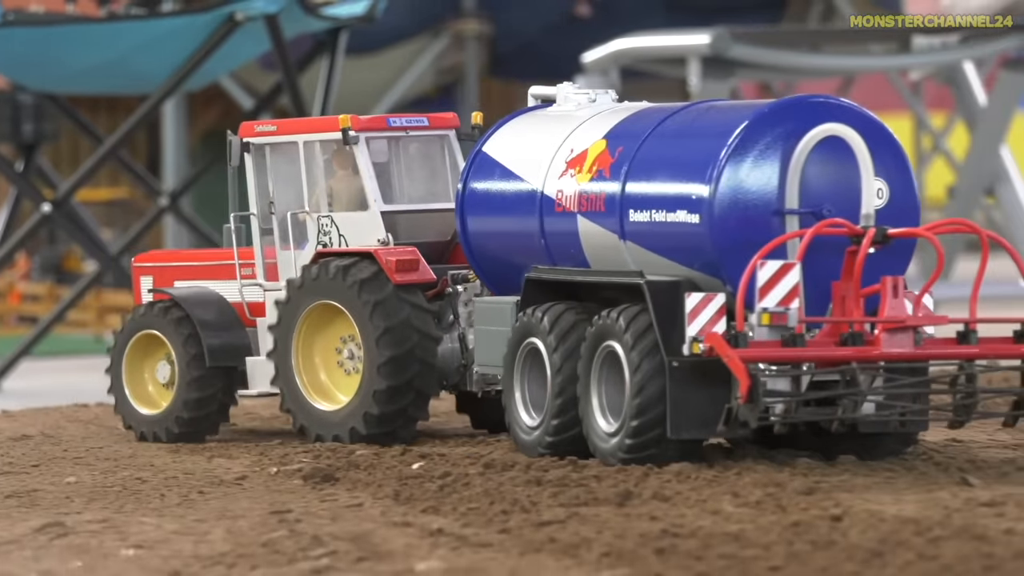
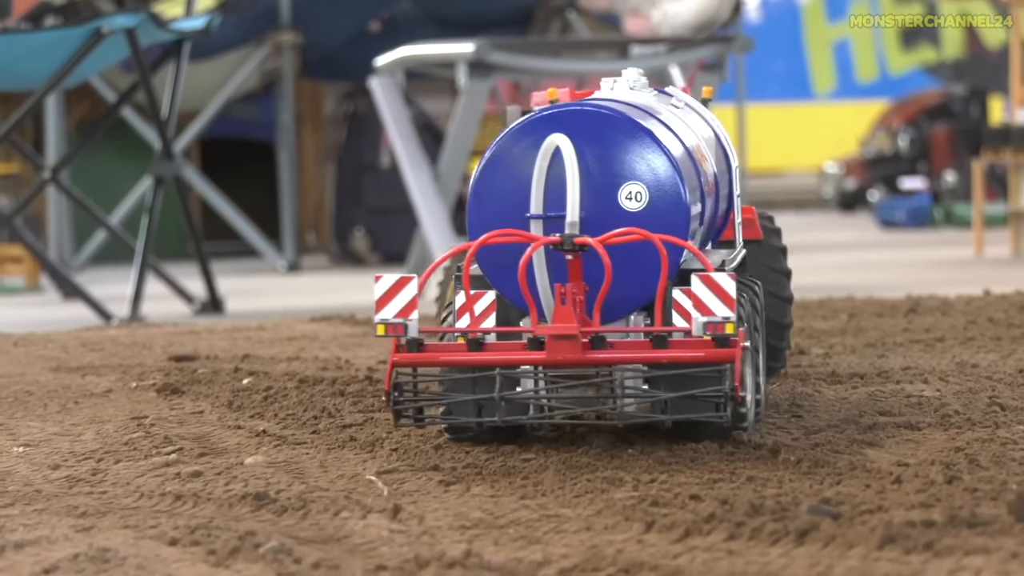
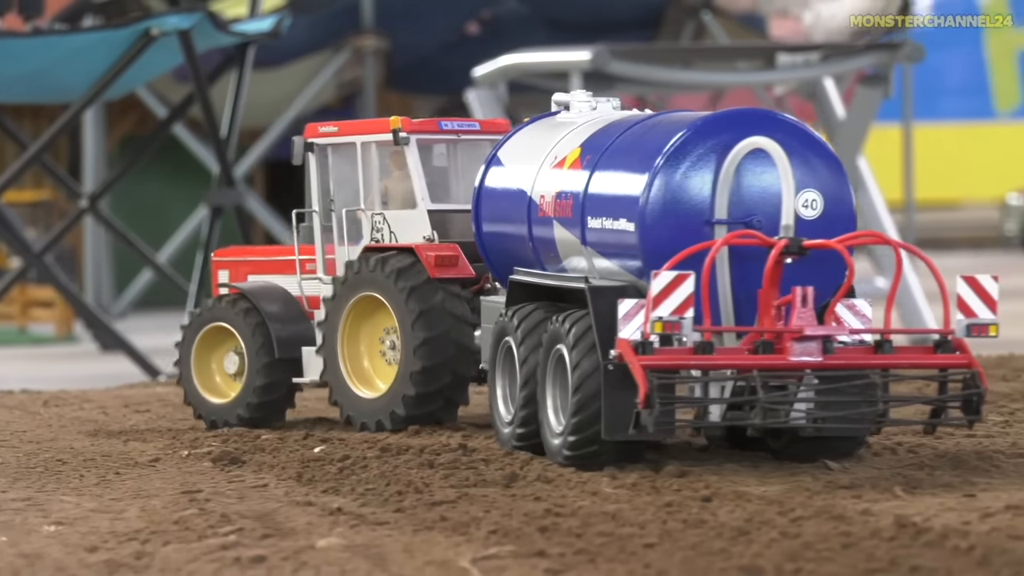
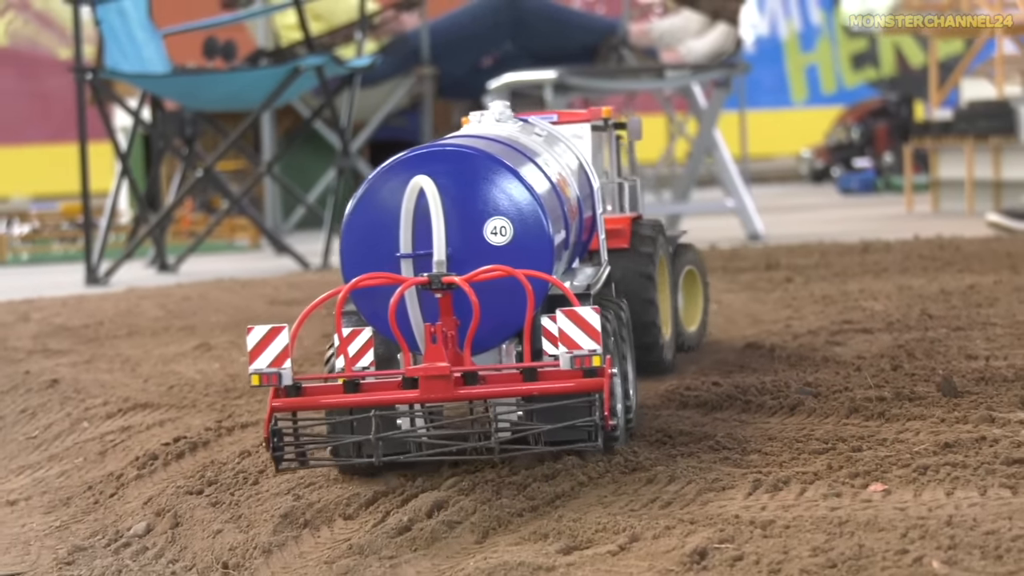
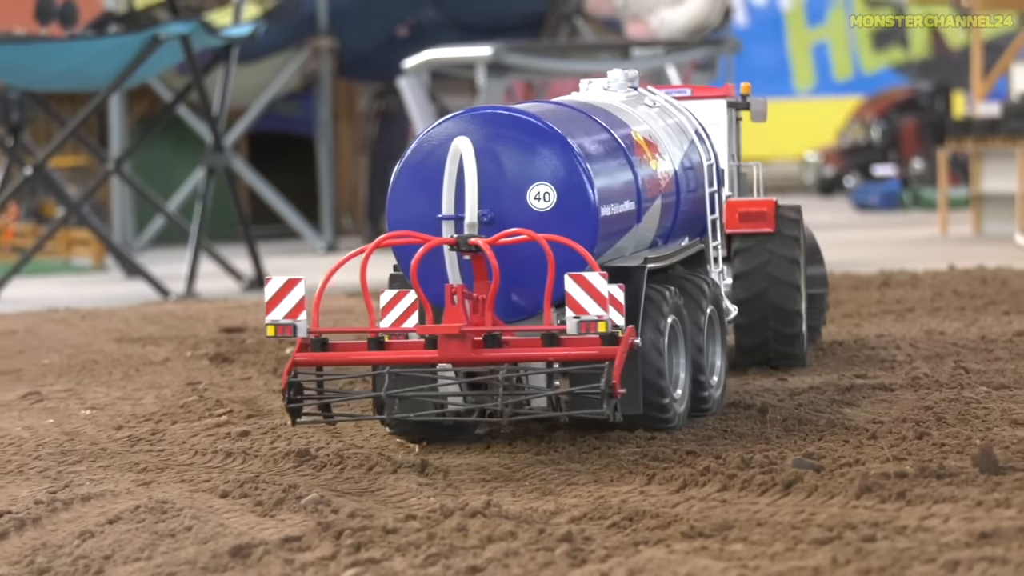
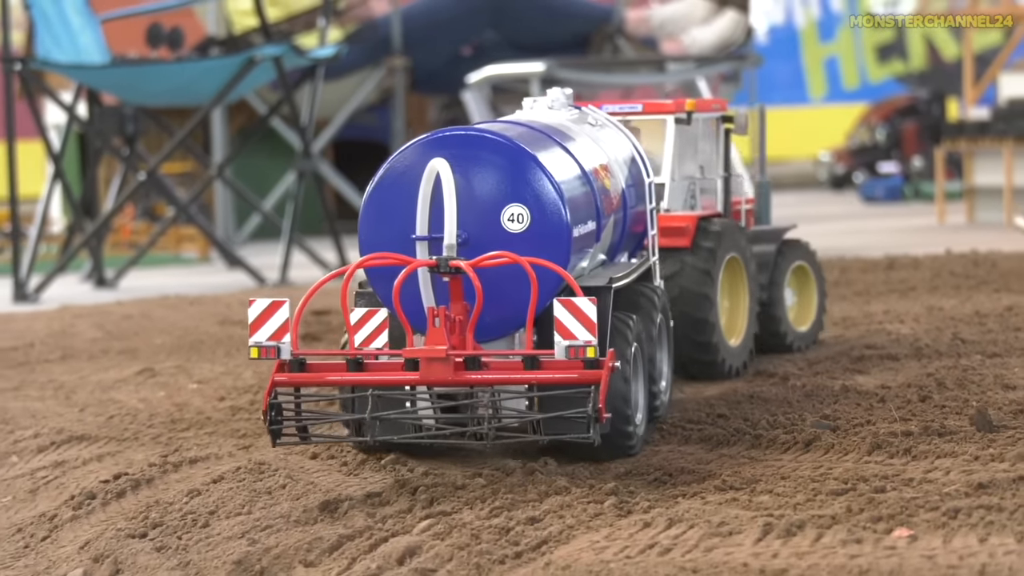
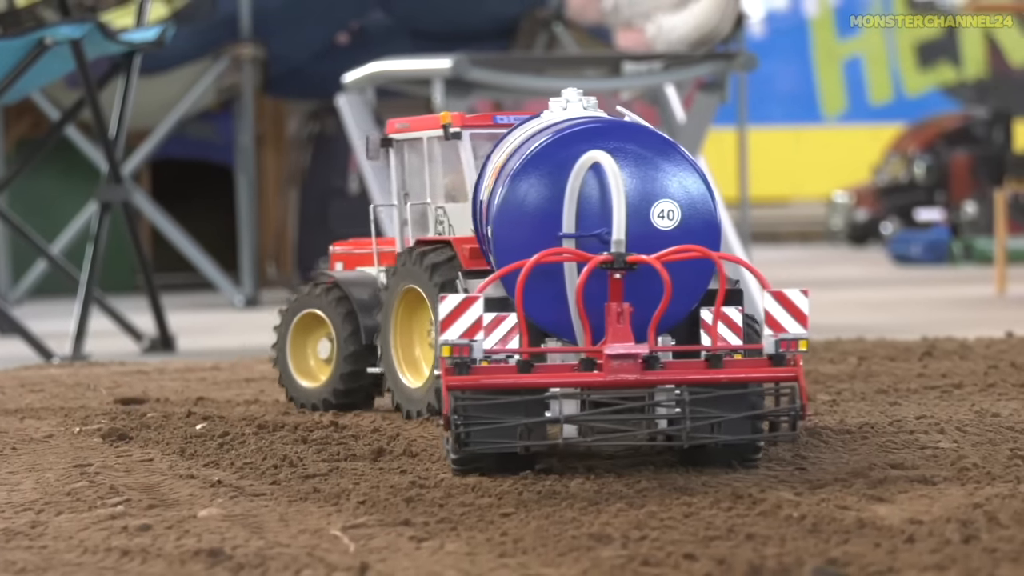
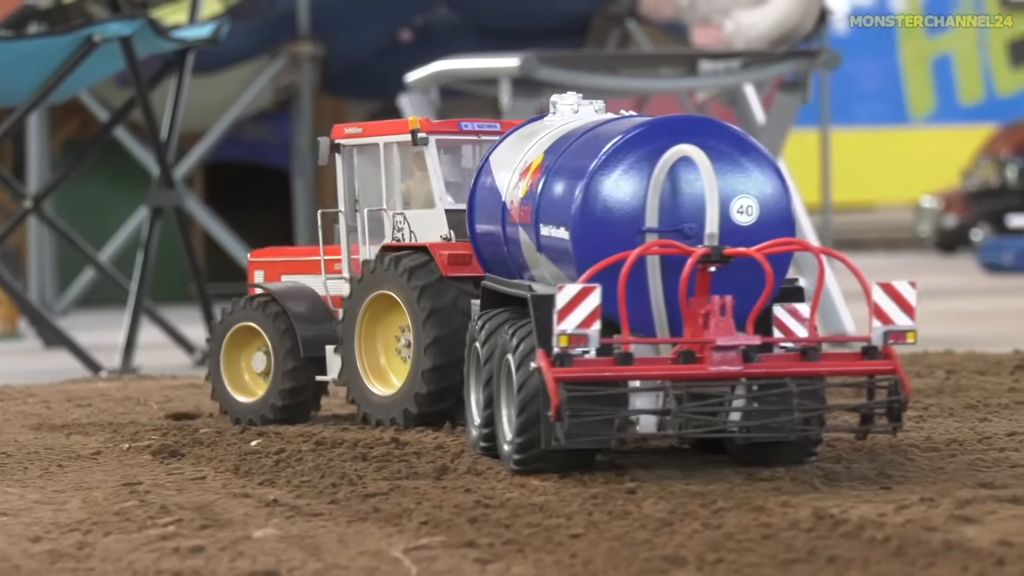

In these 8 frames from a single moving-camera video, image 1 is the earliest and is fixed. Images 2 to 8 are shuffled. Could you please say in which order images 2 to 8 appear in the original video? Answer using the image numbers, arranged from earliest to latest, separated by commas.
3, 8, 7, 2, 5, 6, 4
